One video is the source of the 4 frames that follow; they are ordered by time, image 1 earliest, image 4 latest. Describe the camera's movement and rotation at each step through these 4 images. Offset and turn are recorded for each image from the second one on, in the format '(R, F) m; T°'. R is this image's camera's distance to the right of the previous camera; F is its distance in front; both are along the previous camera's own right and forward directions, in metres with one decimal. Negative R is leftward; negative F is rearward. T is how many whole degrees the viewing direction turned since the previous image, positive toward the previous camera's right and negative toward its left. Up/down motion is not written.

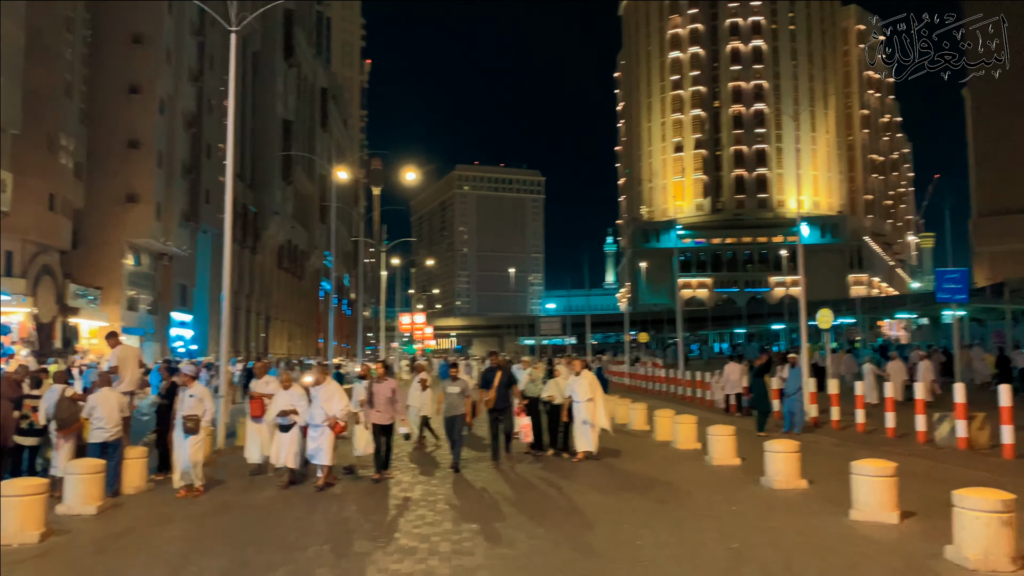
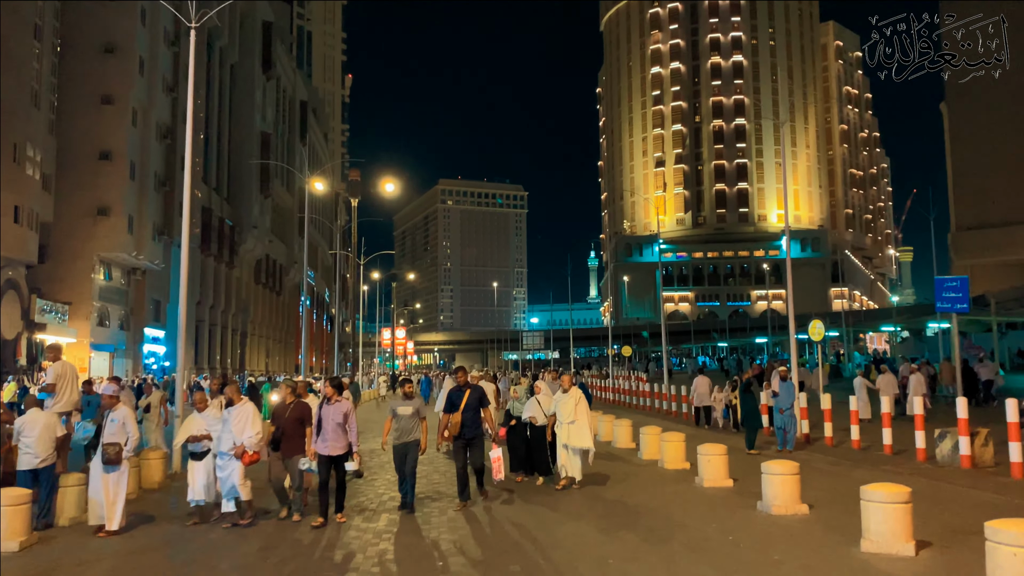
(+0.1, +0.7) m; +1°
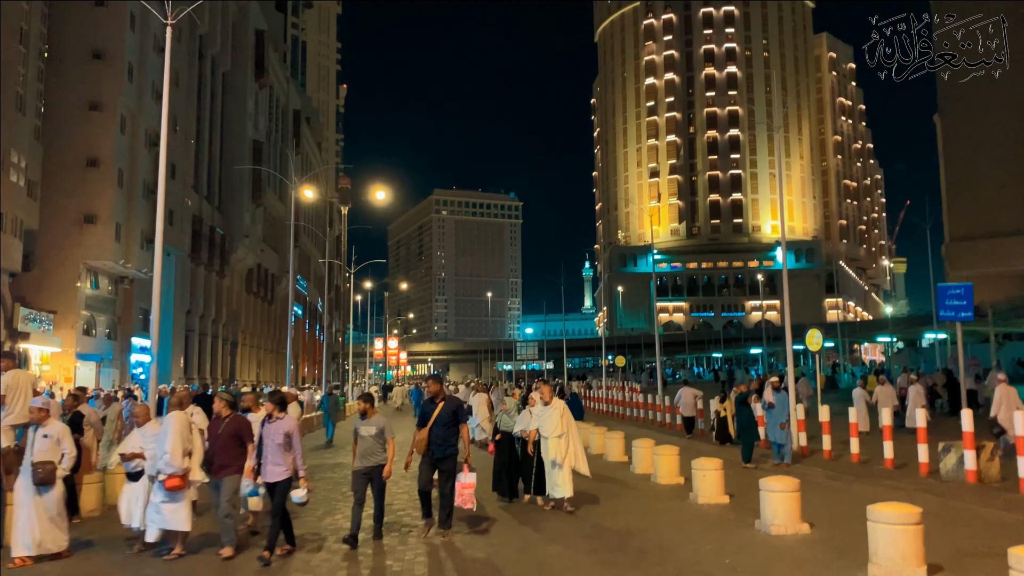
(+0.1, +0.5) m; 0°
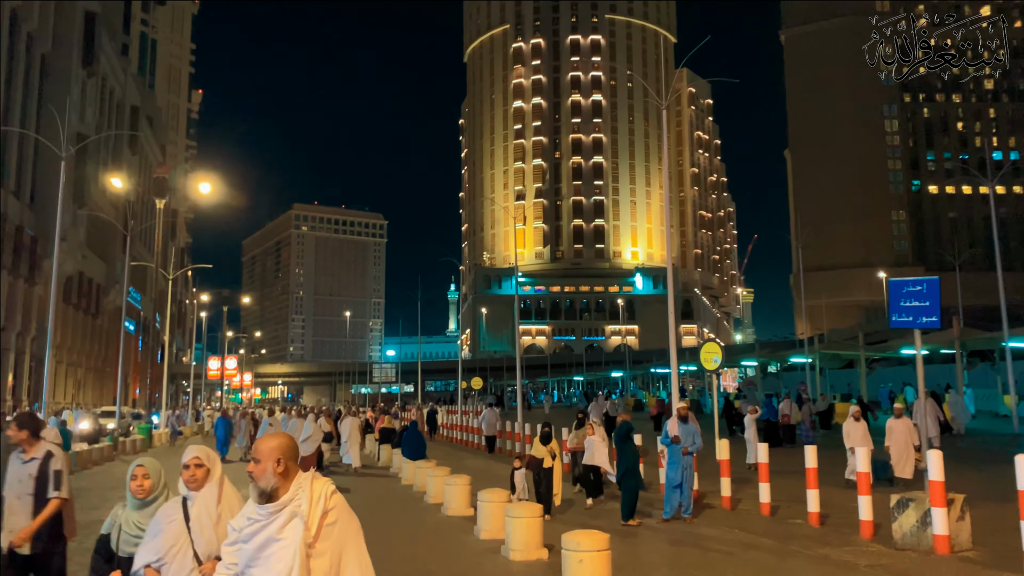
(+0.7, +3.5) m; +10°
